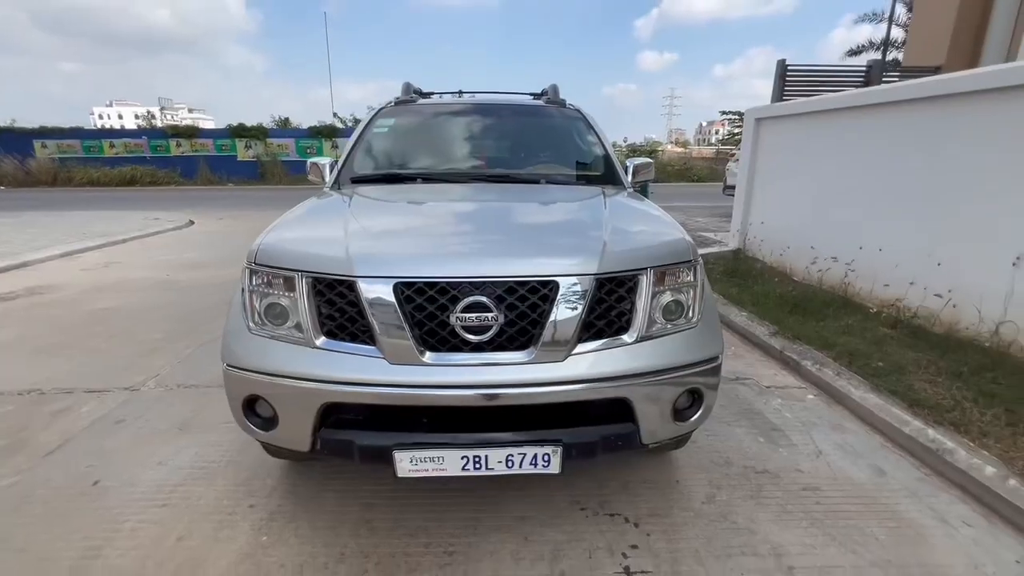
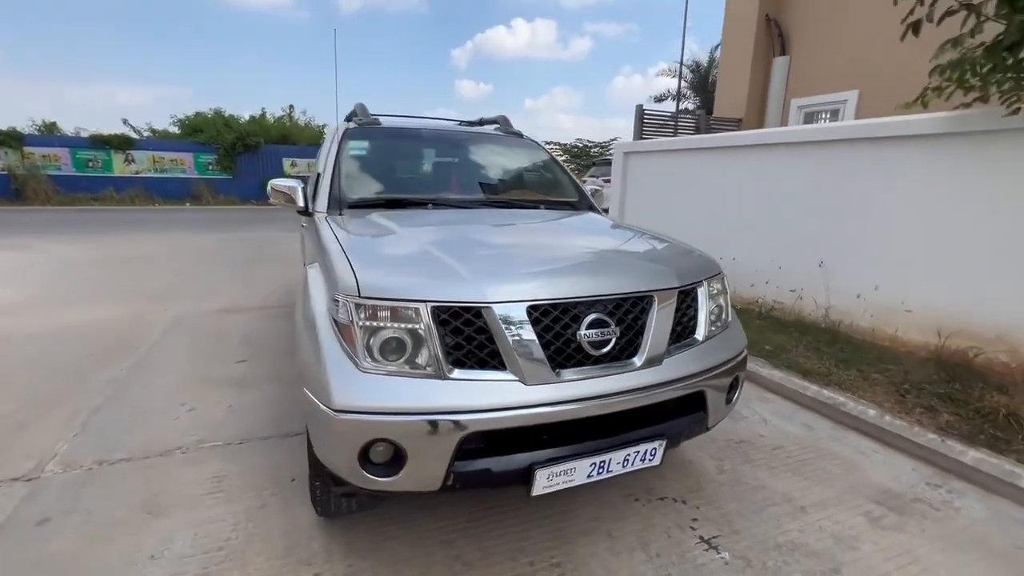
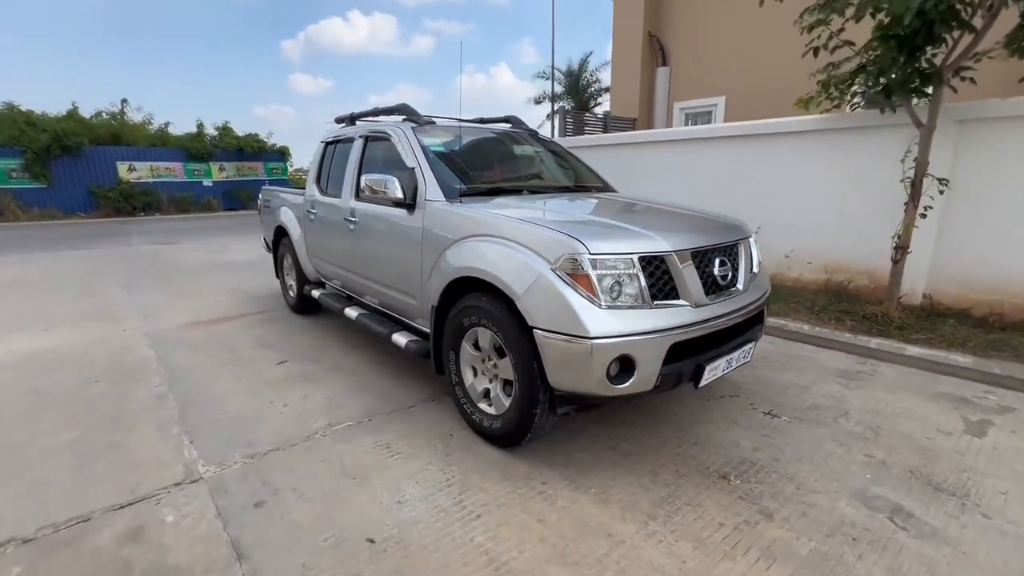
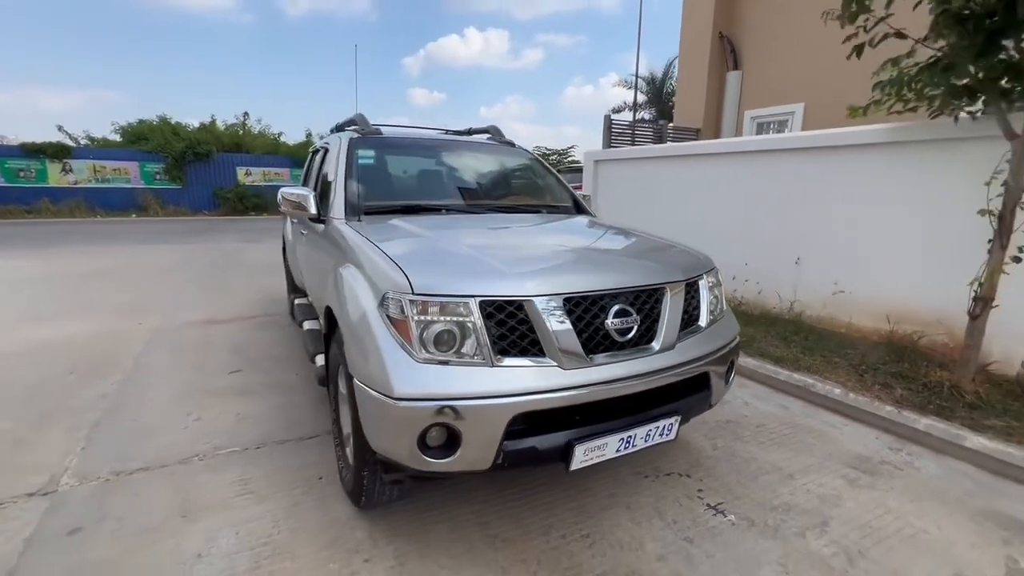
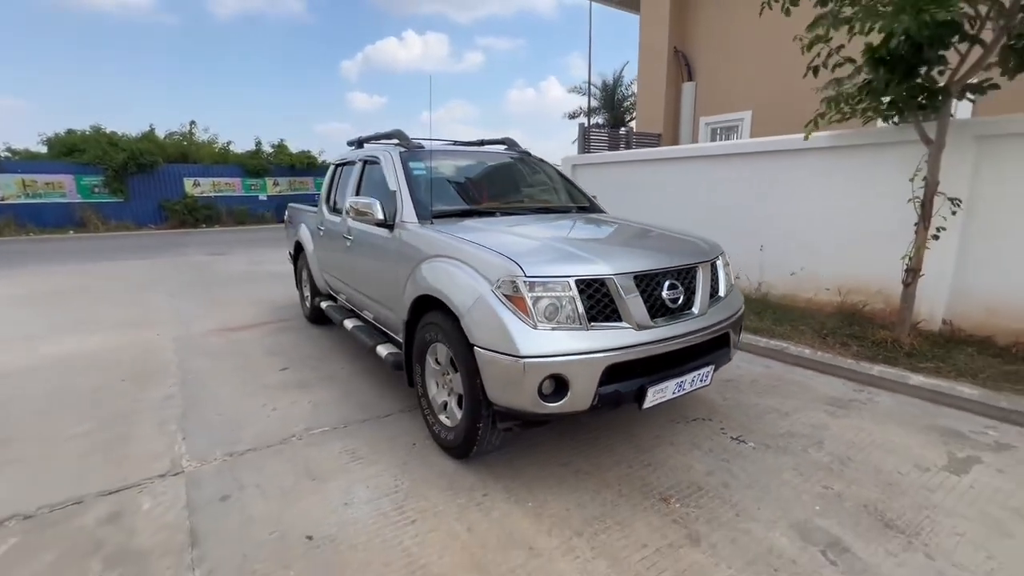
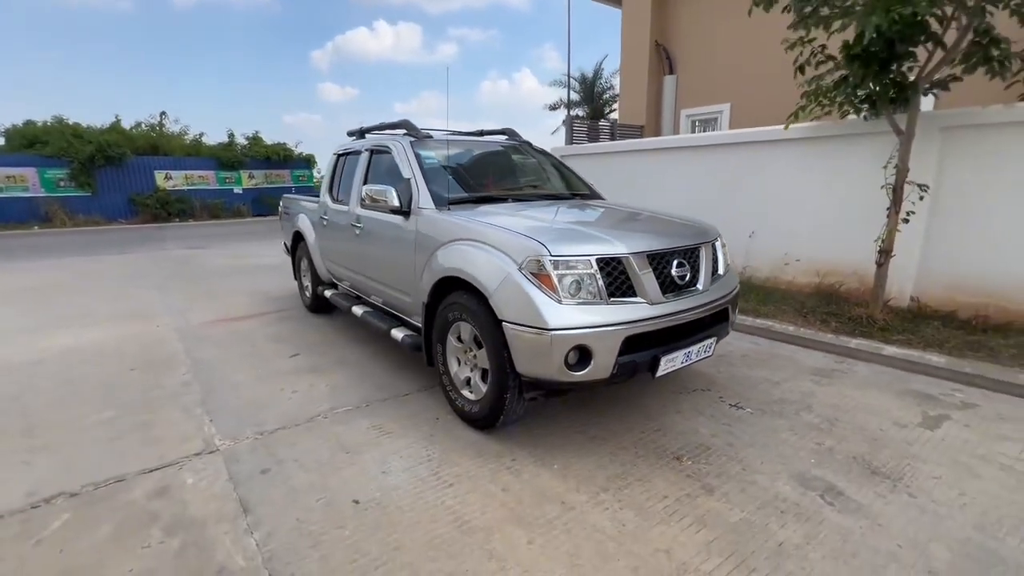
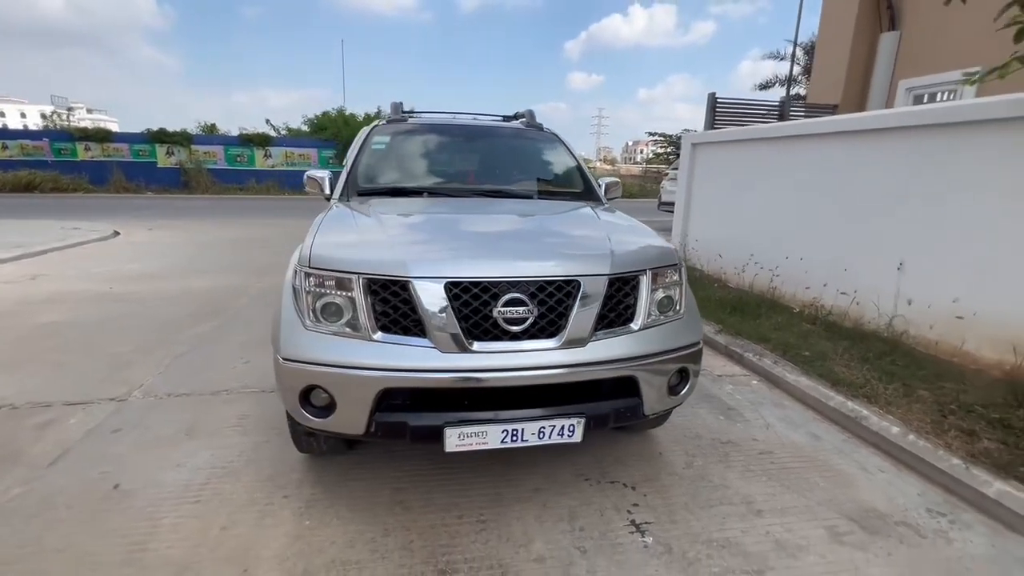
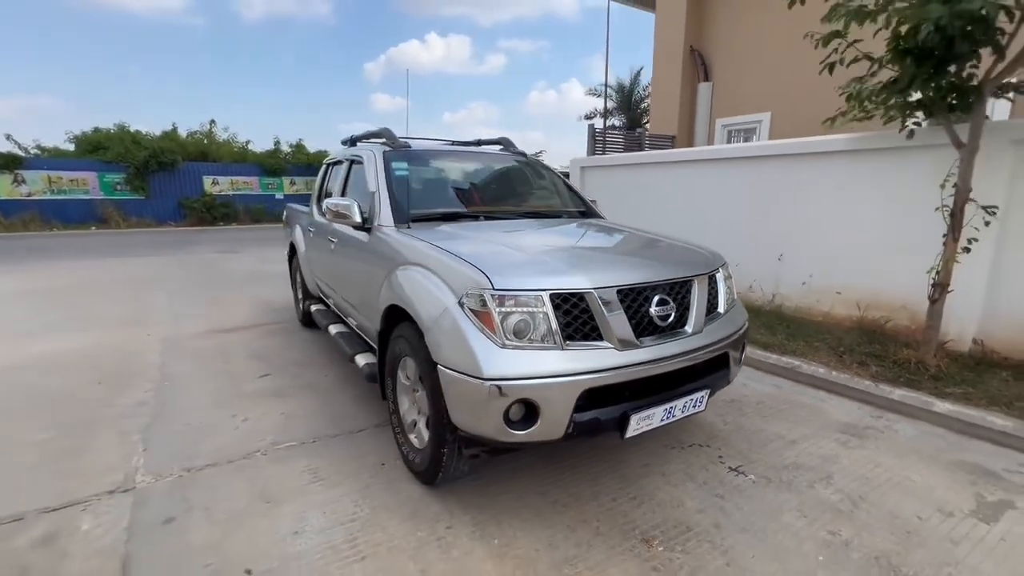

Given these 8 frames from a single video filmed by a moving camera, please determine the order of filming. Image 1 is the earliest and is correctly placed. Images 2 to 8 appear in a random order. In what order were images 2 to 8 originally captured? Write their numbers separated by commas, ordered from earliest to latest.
7, 2, 4, 8, 5, 6, 3
